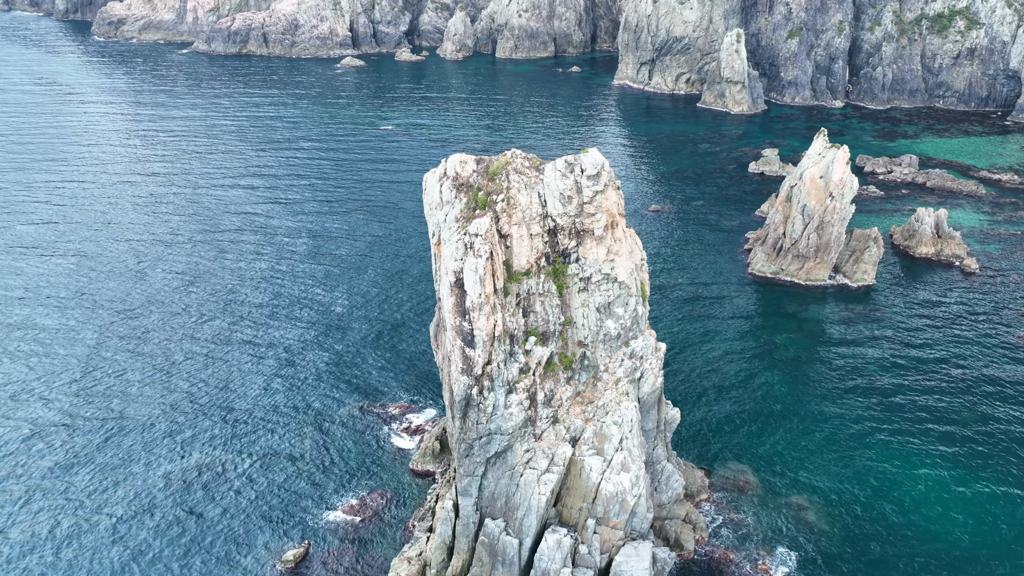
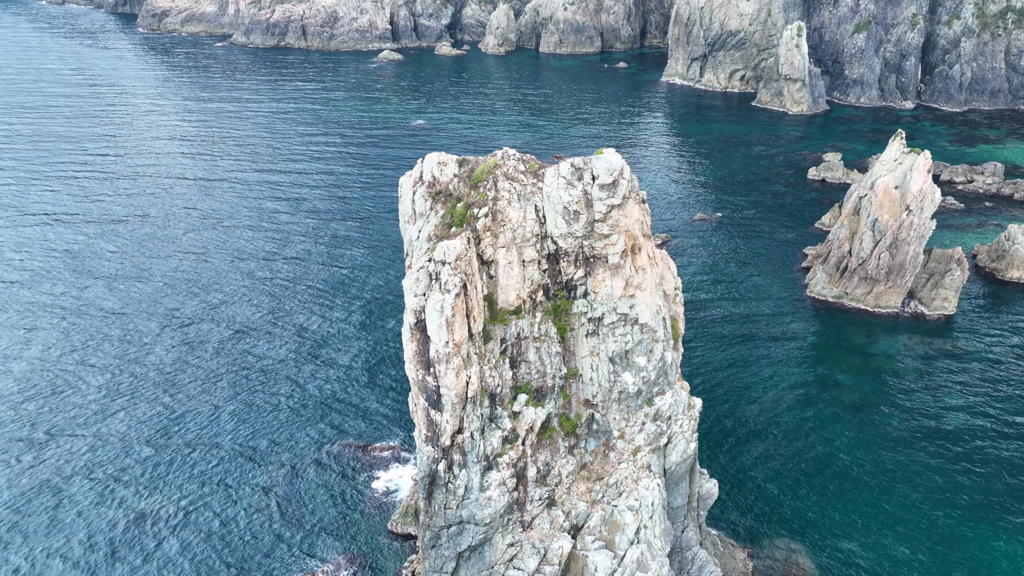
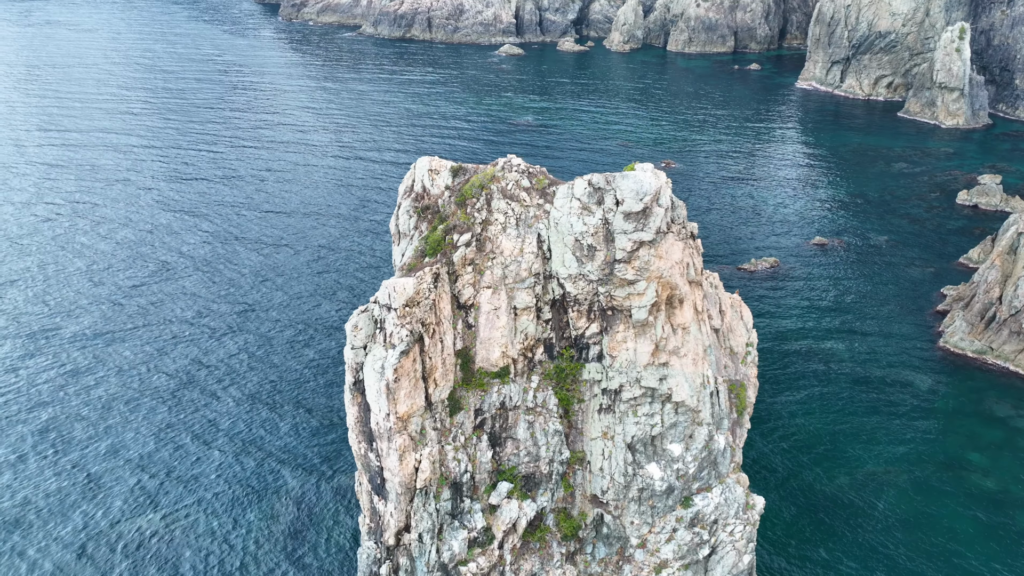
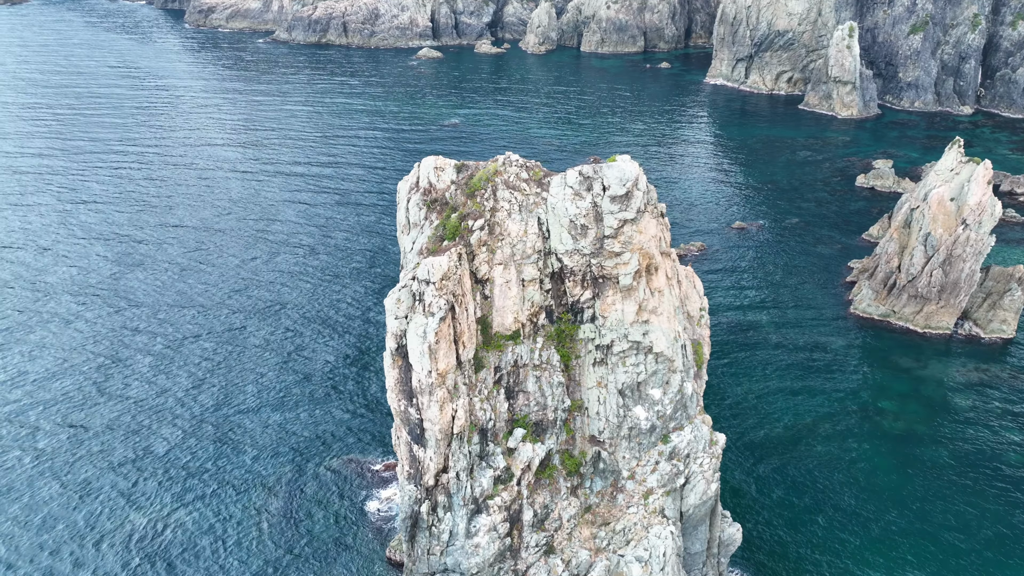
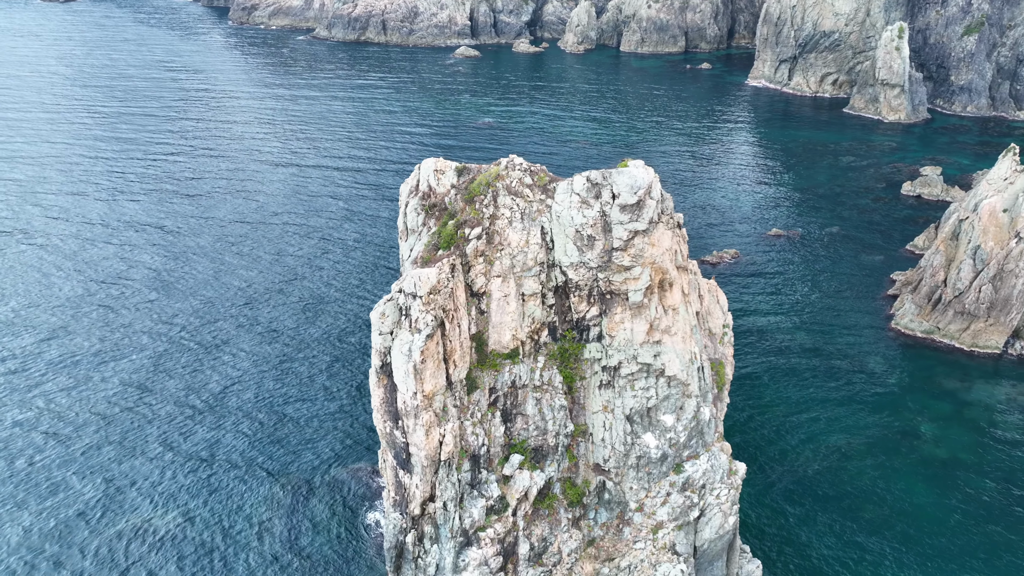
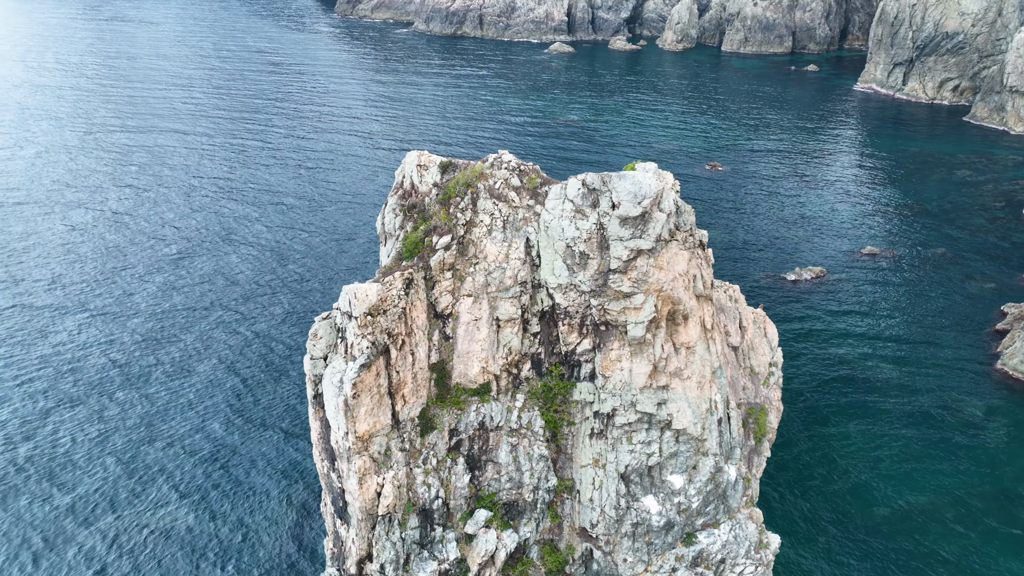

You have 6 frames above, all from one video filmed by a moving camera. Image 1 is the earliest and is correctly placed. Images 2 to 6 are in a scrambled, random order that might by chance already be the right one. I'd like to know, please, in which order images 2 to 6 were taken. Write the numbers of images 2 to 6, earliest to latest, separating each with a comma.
2, 4, 5, 3, 6
